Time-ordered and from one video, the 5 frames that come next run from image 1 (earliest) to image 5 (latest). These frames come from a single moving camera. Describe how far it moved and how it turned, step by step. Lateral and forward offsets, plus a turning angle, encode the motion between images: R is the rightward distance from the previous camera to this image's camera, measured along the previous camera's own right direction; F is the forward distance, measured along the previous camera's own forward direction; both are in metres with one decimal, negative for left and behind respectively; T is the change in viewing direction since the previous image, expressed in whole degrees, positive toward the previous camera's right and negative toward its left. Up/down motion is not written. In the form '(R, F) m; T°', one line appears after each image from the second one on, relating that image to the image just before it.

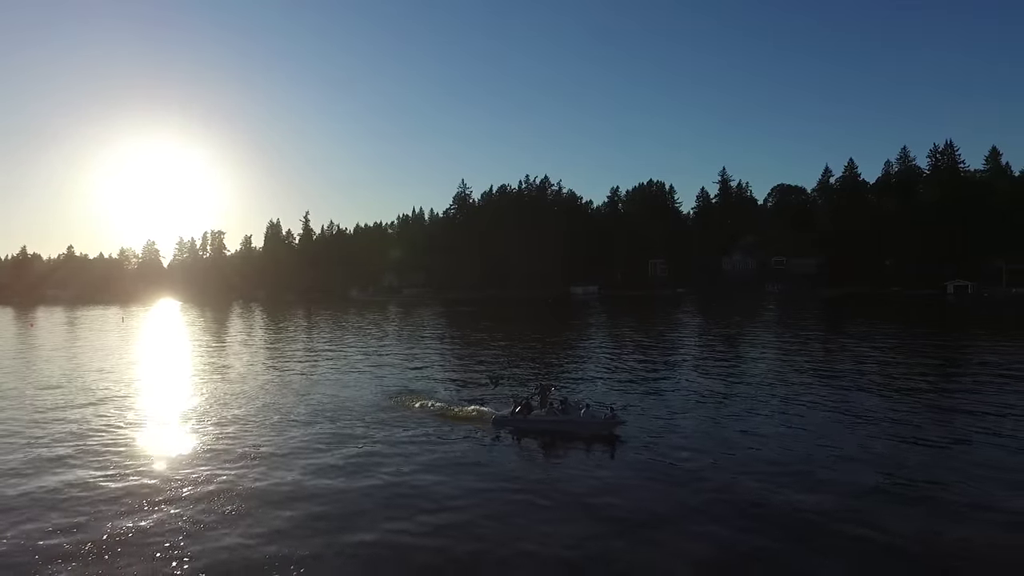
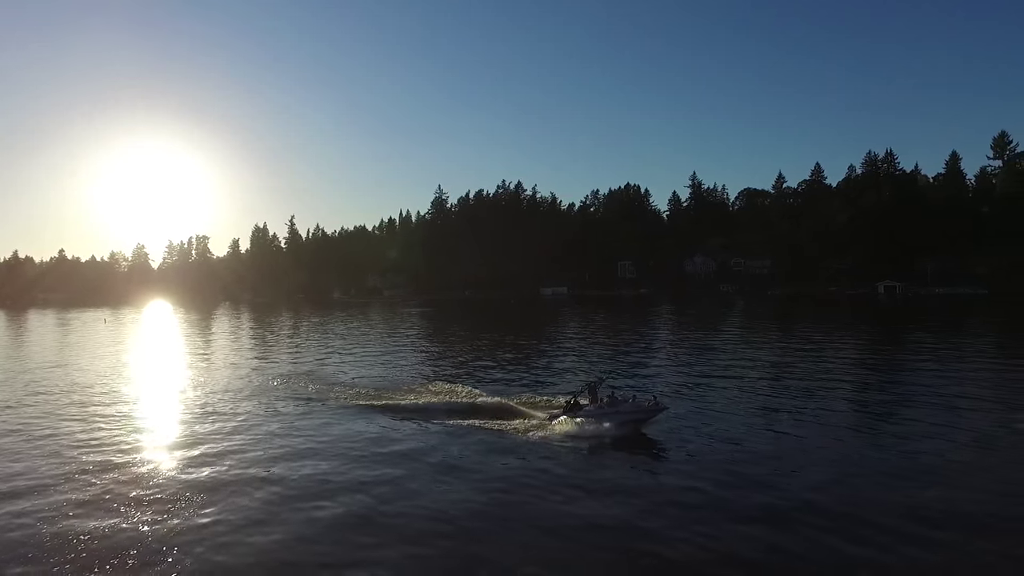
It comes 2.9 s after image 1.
(+0.4, -0.8) m; +1°
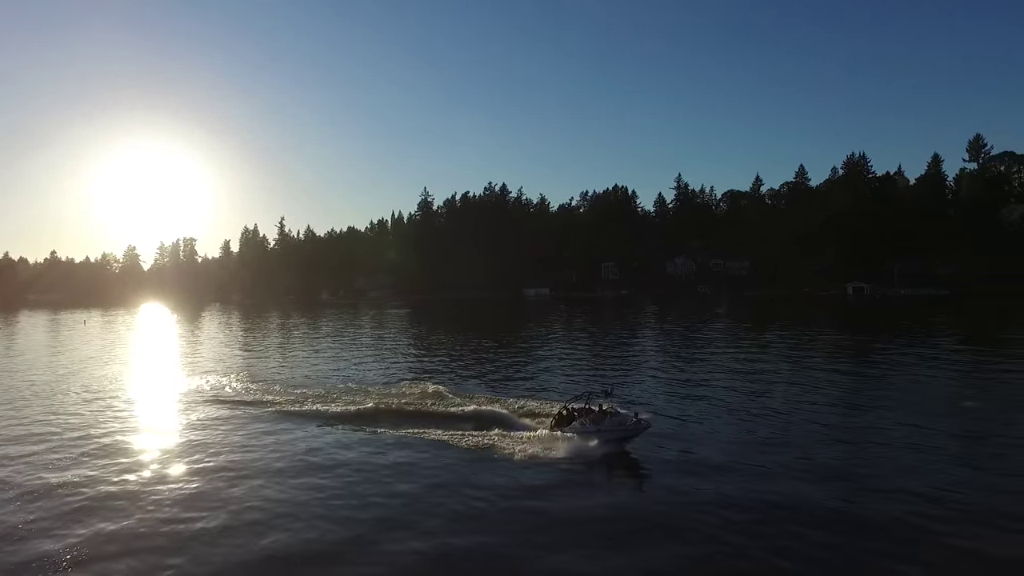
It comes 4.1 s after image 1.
(+0.3, -0.3) m; 0°
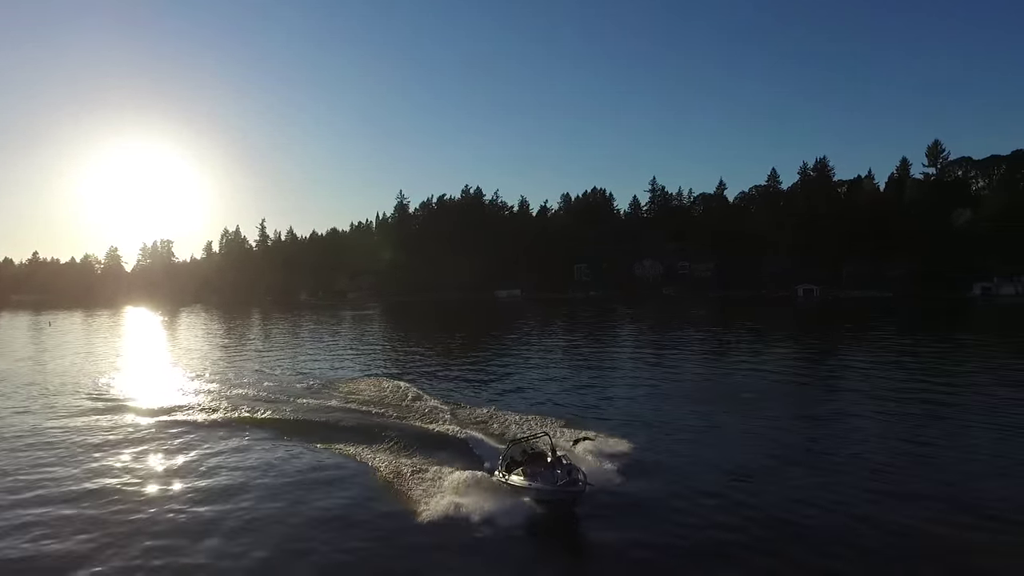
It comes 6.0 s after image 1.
(+0.4, -0.5) m; +1°
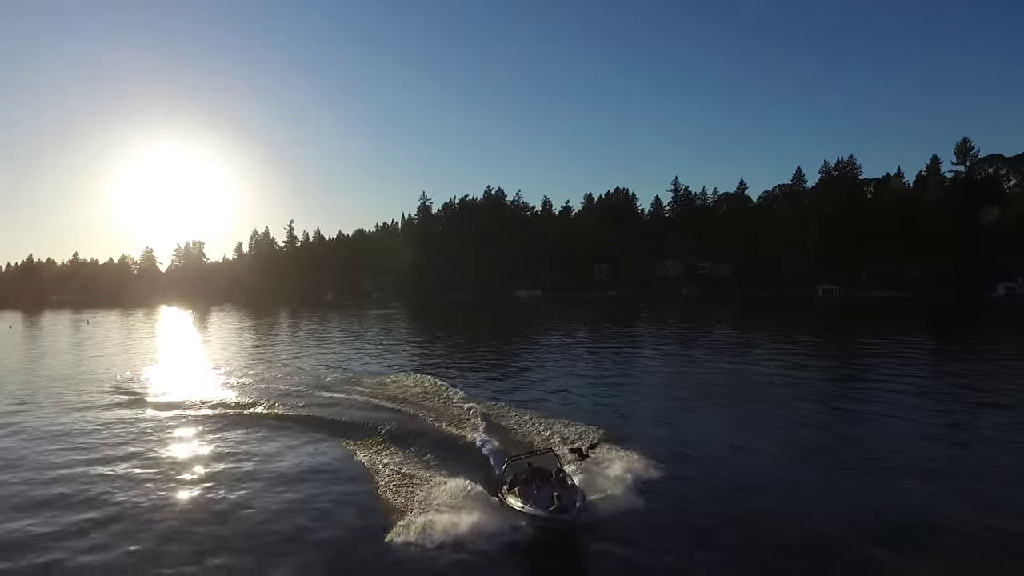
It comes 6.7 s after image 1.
(+0.1, -0.2) m; -2°
